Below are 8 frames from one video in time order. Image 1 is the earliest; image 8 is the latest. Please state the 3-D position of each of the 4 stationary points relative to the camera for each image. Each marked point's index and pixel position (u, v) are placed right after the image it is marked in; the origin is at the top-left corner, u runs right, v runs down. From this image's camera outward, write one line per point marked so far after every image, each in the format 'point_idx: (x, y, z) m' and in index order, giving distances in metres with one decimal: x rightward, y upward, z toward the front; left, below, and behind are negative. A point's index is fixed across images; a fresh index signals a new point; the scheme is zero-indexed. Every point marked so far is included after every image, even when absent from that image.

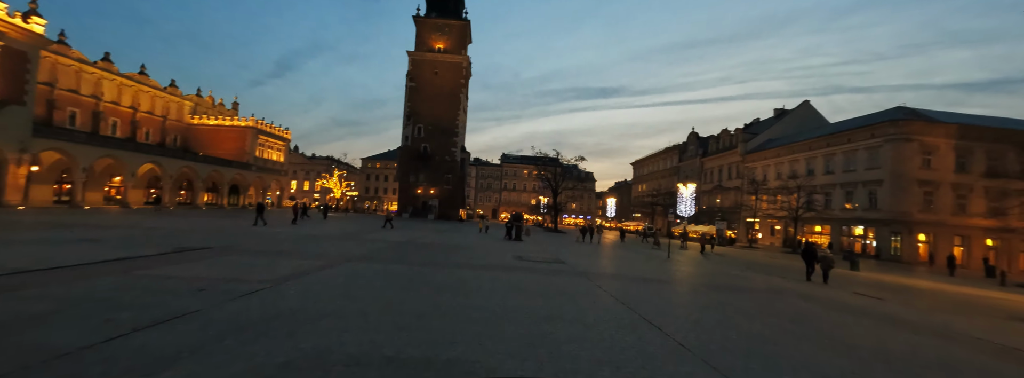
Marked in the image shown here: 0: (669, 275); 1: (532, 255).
0: (+4.9, -3.0, +15.8) m
1: (+0.5, -2.6, +17.4) m
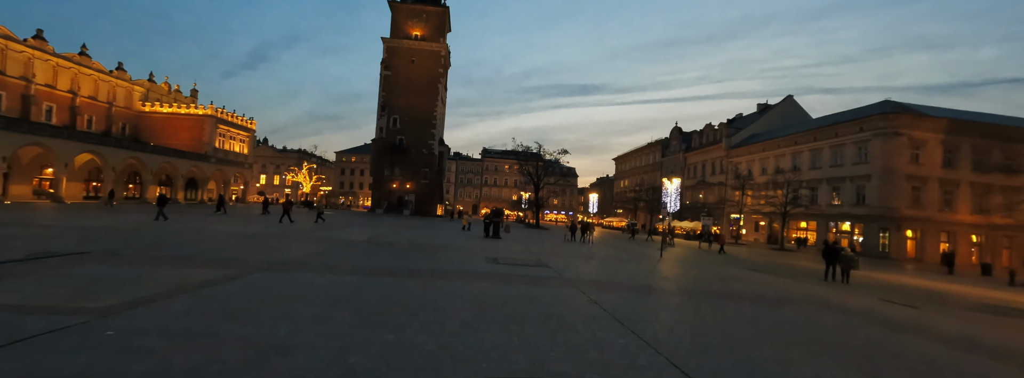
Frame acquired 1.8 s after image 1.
0: (+4.1, -2.7, +13.4) m
1: (-0.3, -2.2, +14.8) m
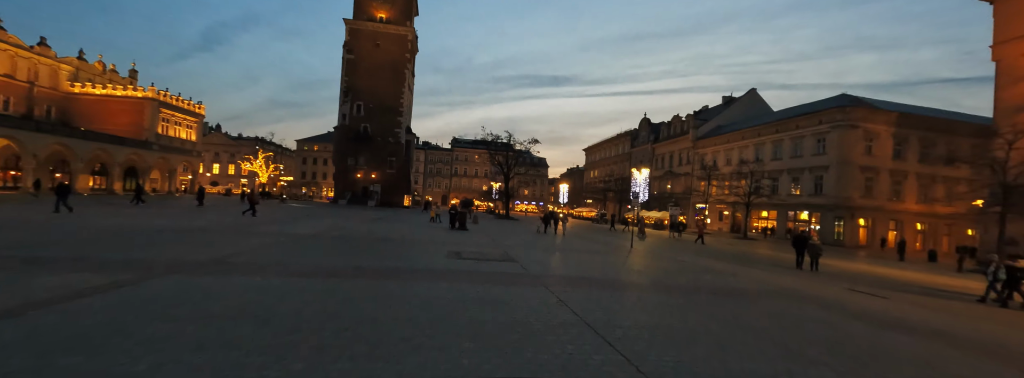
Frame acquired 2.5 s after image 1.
0: (+3.1, -2.3, +12.6) m
1: (-1.4, -1.9, +13.7) m
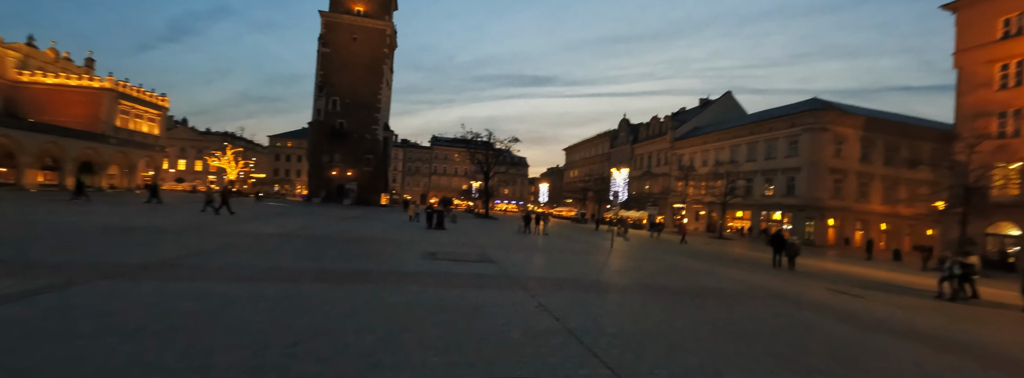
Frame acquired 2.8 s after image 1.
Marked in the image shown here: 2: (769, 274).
0: (+2.5, -2.3, +12.2) m
1: (-2.1, -1.8, +13.1) m
2: (+9.8, -3.2, +17.2) m
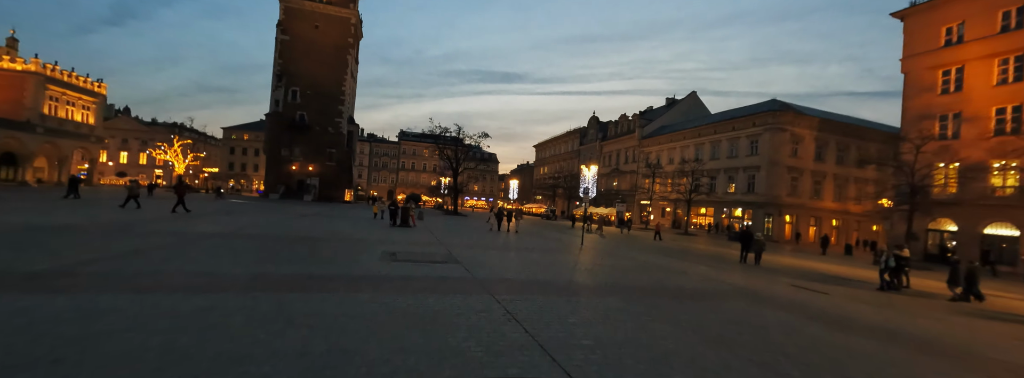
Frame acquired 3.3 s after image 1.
0: (+1.7, -2.2, +11.7) m
1: (-3.0, -1.7, +12.3) m
2: (+8.5, -3.1, +17.1) m
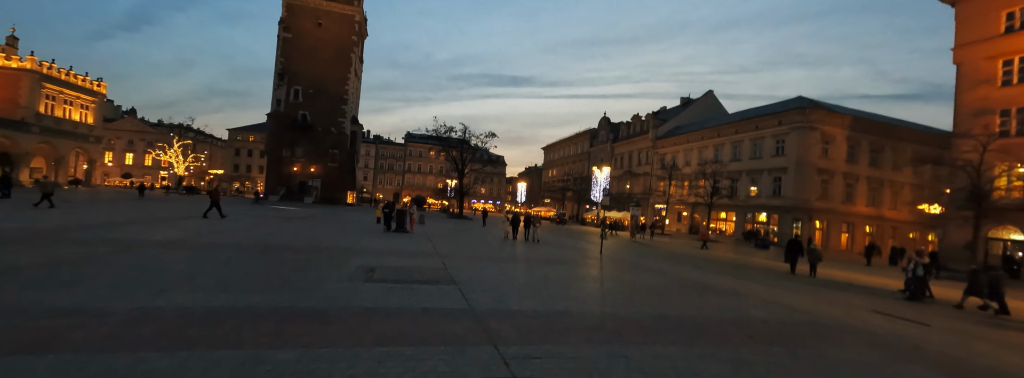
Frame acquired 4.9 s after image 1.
0: (+1.9, -2.2, +9.1) m
1: (-2.7, -1.7, +9.8) m
2: (+8.9, -3.2, +14.4) m
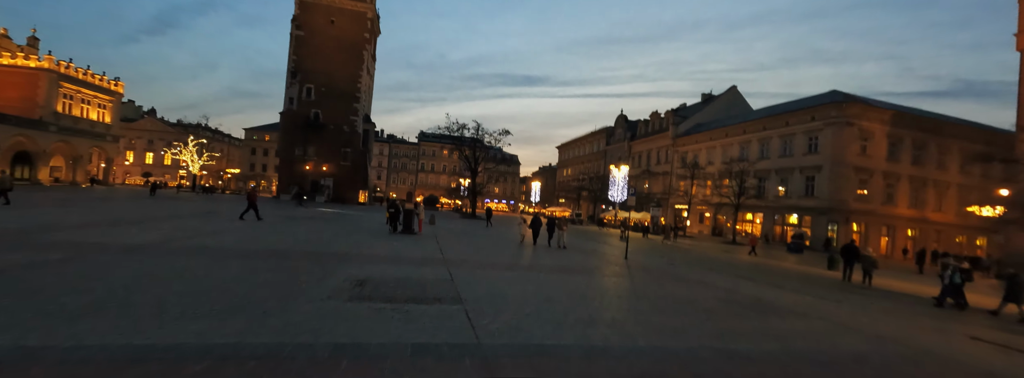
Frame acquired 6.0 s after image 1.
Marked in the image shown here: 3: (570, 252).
0: (+2.2, -2.1, +7.4) m
1: (-2.4, -1.6, +8.2) m
2: (+9.4, -3.1, +12.5) m
3: (+2.6, -2.6, +19.4) m
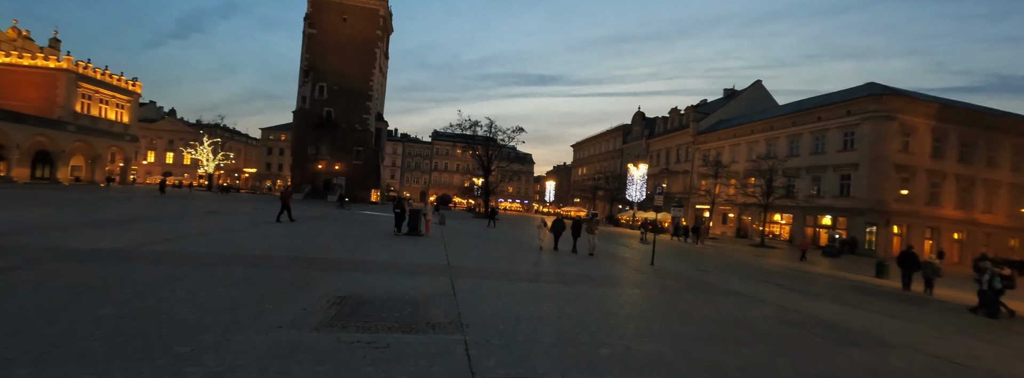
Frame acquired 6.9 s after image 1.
0: (+2.4, -2.1, +5.8) m
1: (-2.2, -1.6, +6.8) m
2: (+9.7, -3.1, +10.7) m
3: (+3.2, -2.6, +17.9) m
